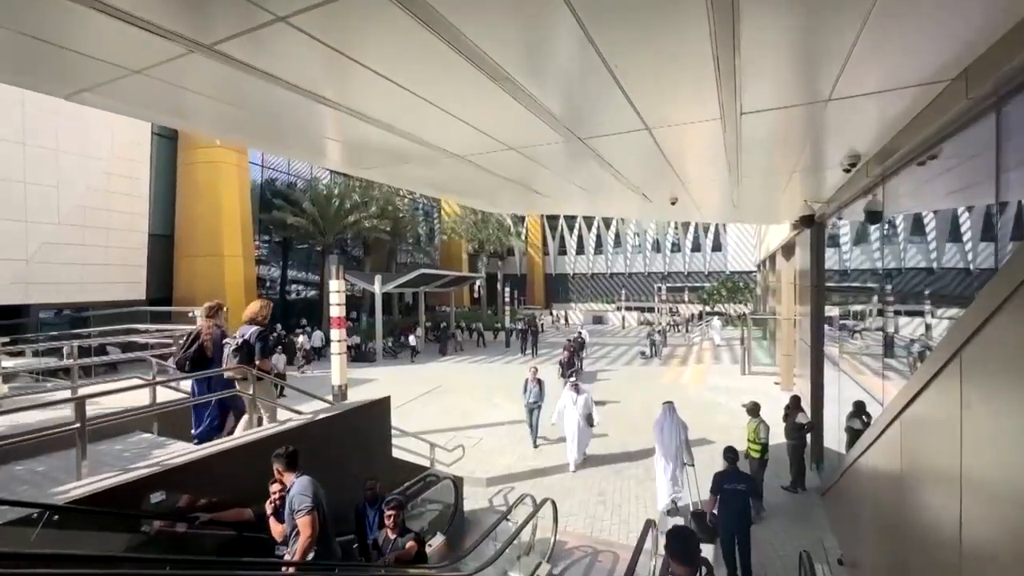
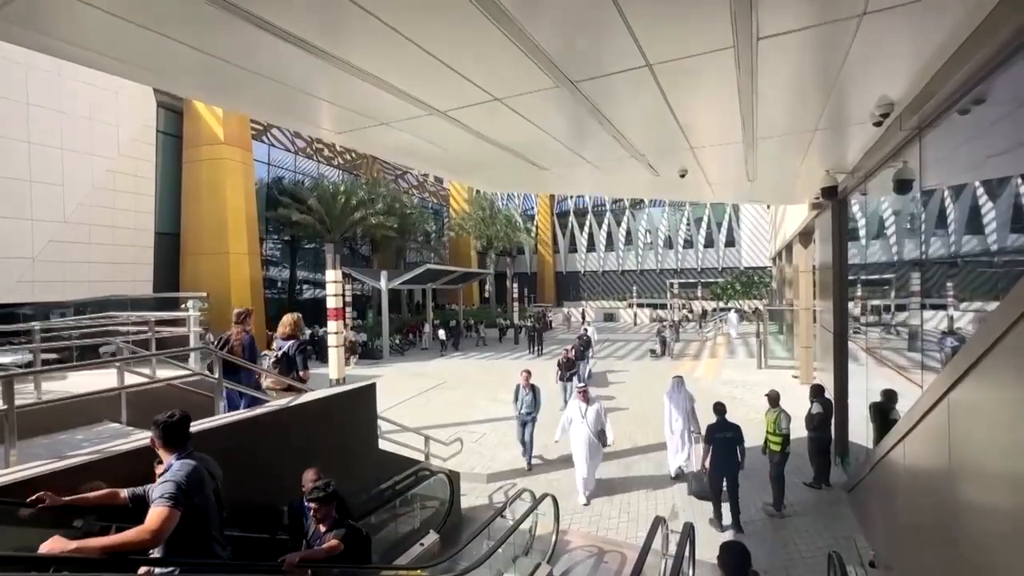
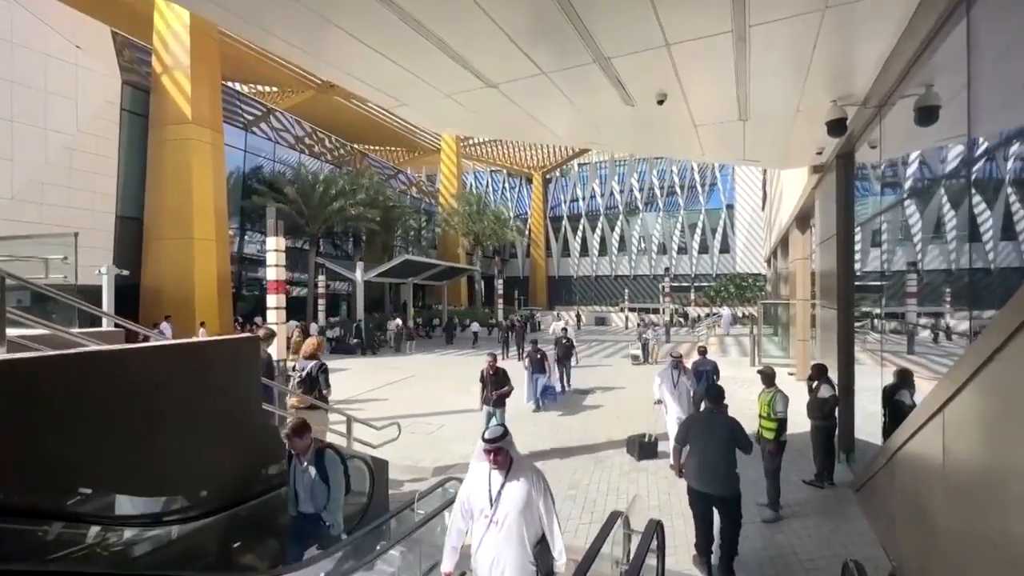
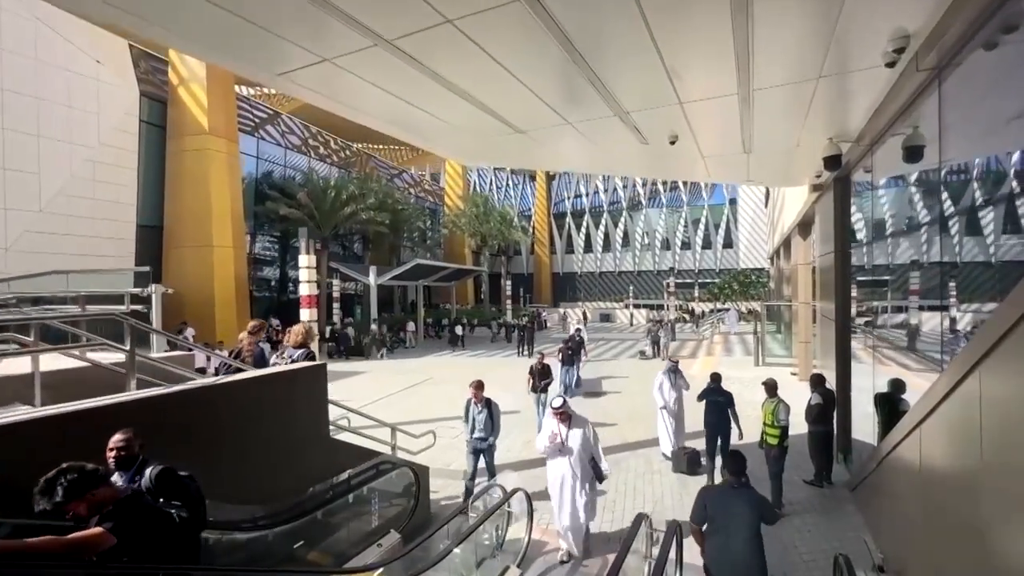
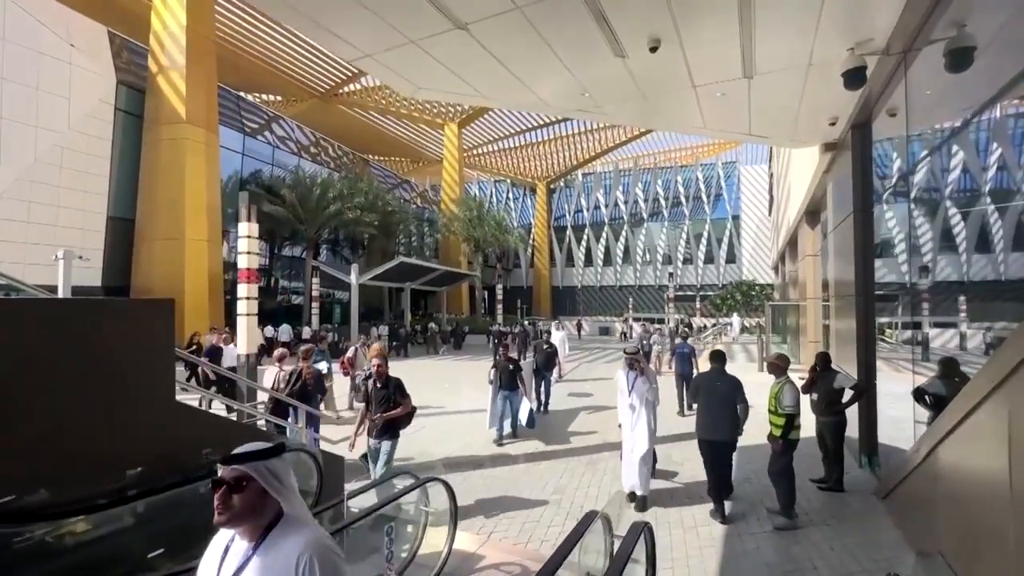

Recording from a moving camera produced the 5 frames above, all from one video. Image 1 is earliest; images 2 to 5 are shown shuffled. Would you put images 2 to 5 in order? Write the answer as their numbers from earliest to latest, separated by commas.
2, 4, 3, 5
